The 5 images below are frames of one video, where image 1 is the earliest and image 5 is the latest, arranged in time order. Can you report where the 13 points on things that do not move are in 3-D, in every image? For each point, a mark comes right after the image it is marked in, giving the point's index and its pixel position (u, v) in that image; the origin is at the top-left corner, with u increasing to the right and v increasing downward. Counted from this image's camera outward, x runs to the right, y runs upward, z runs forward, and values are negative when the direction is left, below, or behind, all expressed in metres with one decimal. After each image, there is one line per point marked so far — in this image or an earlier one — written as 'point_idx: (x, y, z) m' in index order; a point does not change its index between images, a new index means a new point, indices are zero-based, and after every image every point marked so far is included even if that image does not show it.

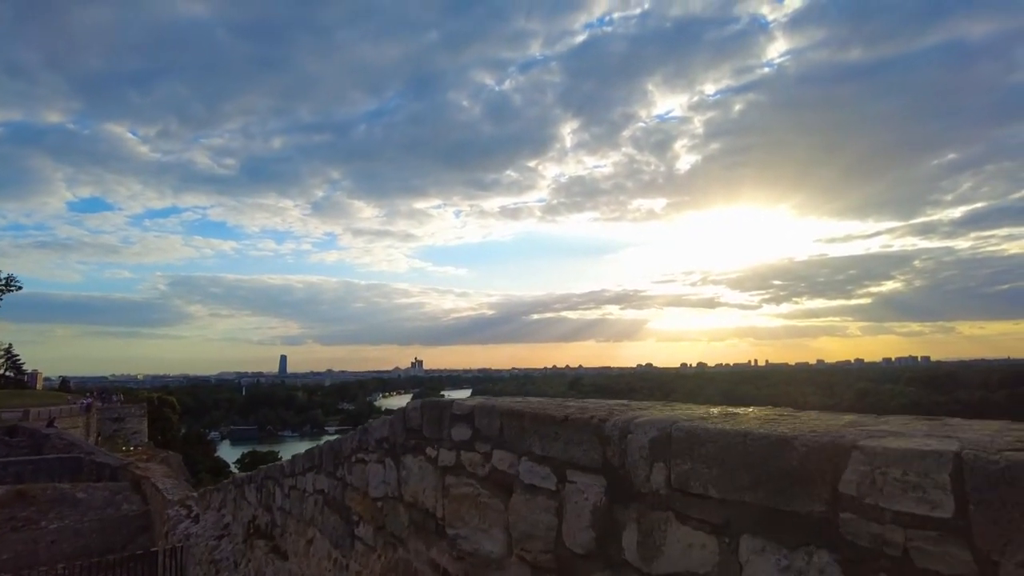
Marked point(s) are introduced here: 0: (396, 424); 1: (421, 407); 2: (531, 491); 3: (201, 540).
0: (-0.7, -0.8, +3.8) m
1: (-0.5, -0.6, +3.5) m
2: (+0.1, -0.7, +2.5) m
3: (-5.1, -4.1, +11.1) m
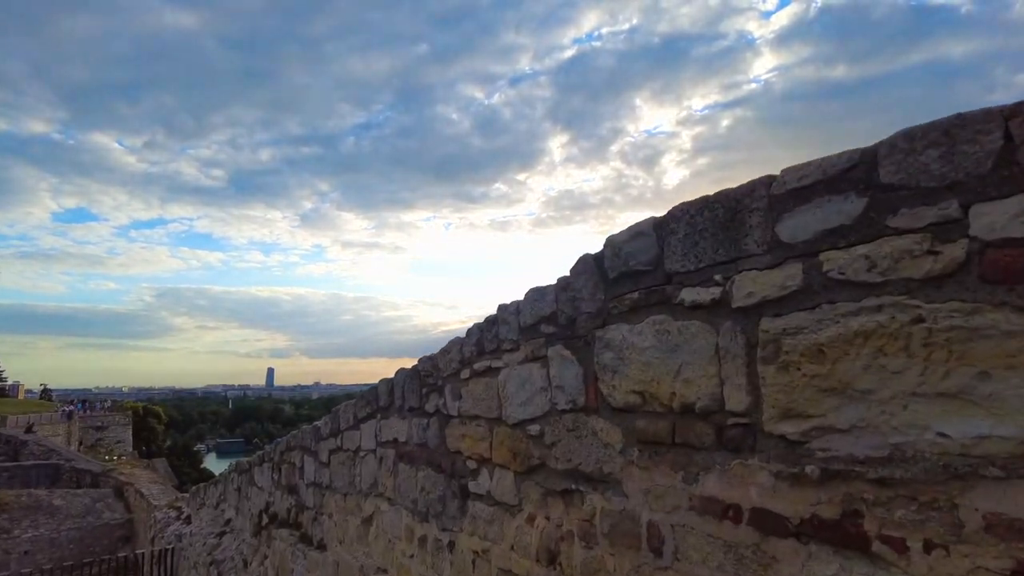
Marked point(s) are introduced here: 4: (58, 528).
0: (+0.2, 0.0, +2.3) m
1: (+0.4, +0.2, +1.9) m
2: (+1.0, +0.1, +0.9) m
3: (-4.4, -3.5, +9.3) m
4: (-11.2, -6.0, +17.0) m
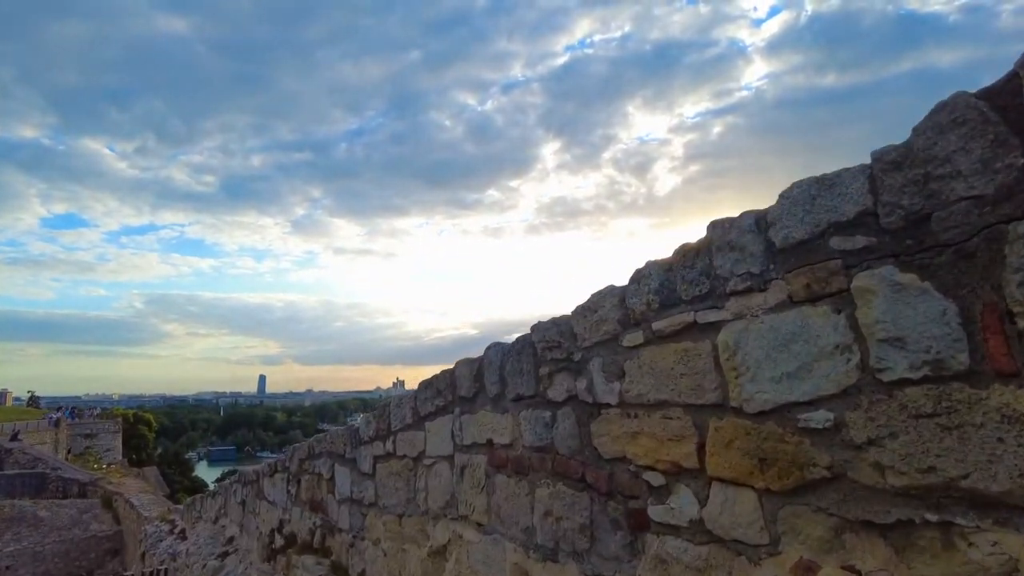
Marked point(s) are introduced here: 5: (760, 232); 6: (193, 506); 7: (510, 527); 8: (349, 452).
0: (+0.8, +0.2, +1.2) m
1: (+0.9, +0.4, +0.9) m
2: (+1.5, +0.3, -0.1) m
3: (-3.9, -3.3, +8.2) m
4: (-10.8, -5.9, +15.8) m
5: (+0.6, +0.1, +1.6) m
6: (-5.4, -3.7, +11.5) m
7: (0.0, -0.9, +2.4) m
8: (-1.0, -1.0, +4.1) m
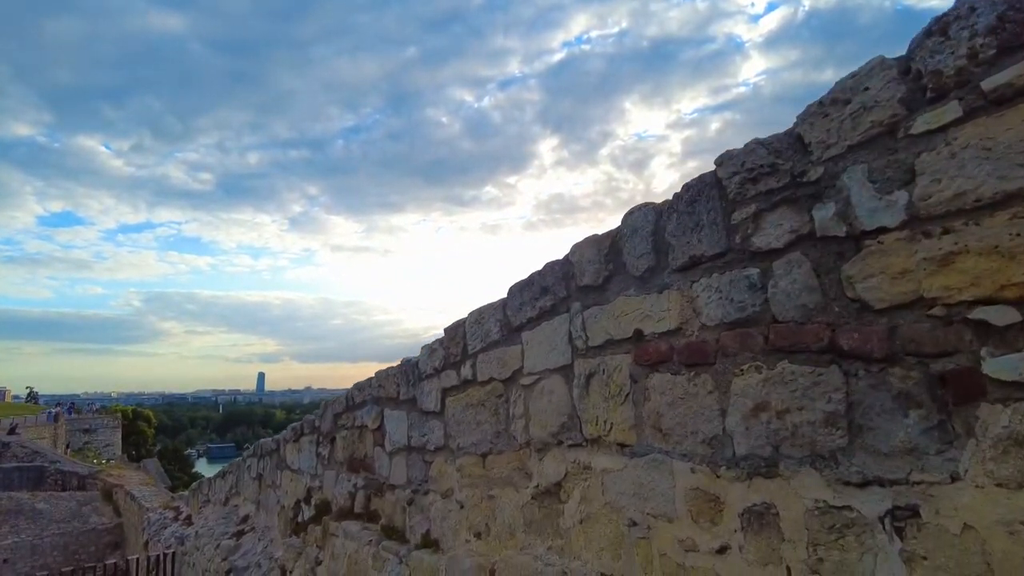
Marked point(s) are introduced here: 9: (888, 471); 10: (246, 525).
0: (+1.2, +0.7, +0.6) m
1: (+1.4, +0.9, +0.3) m
2: (+2.0, +0.8, -0.8) m
3: (-3.5, -2.9, +7.6) m
4: (-10.4, -5.4, +15.1) m
5: (+1.0, +0.6, +0.9) m
6: (-5.0, -3.2, +10.9) m
7: (+0.4, -0.4, +1.8) m
8: (-0.5, -0.5, +3.4) m
9: (+0.7, -0.3, +1.3) m
10: (-2.7, -2.4, +6.8) m
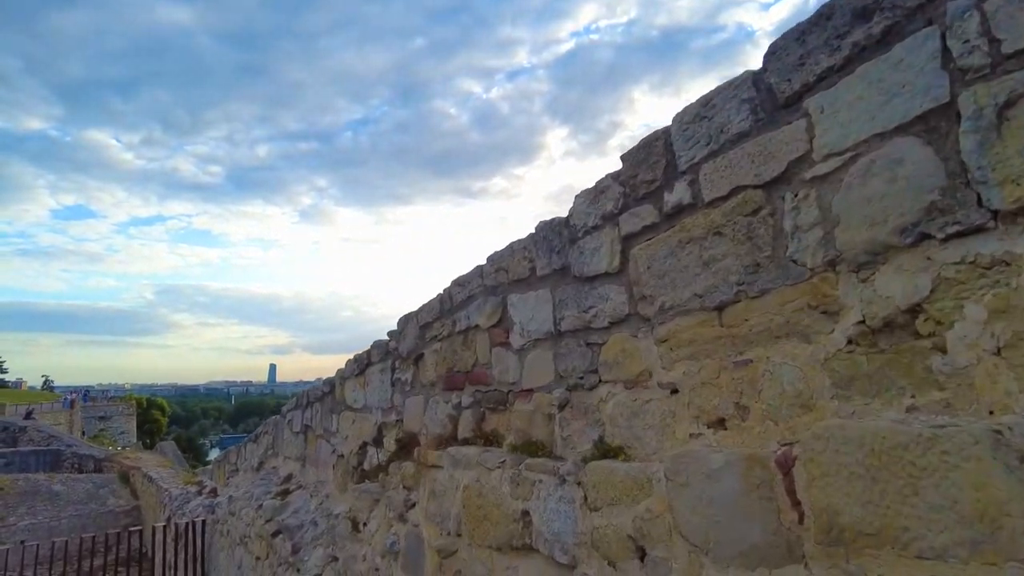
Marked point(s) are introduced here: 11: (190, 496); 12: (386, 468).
0: (+1.8, +1.3, -0.4) m
1: (+2.0, +1.5, -0.7) m
2: (+2.6, +1.3, -1.7) m
3: (-2.7, -2.2, +6.7) m
4: (-9.6, -4.7, +14.4) m
5: (+1.6, +1.2, 0.0) m
6: (-4.2, -2.5, +10.1) m
7: (+1.1, +0.2, +0.9) m
8: (+0.1, +0.1, +2.6) m
9: (+1.4, +0.3, +0.4) m
10: (-1.9, -1.7, +6.0) m
11: (-5.3, -3.4, +11.3) m
12: (-0.7, -1.0, +3.8) m
